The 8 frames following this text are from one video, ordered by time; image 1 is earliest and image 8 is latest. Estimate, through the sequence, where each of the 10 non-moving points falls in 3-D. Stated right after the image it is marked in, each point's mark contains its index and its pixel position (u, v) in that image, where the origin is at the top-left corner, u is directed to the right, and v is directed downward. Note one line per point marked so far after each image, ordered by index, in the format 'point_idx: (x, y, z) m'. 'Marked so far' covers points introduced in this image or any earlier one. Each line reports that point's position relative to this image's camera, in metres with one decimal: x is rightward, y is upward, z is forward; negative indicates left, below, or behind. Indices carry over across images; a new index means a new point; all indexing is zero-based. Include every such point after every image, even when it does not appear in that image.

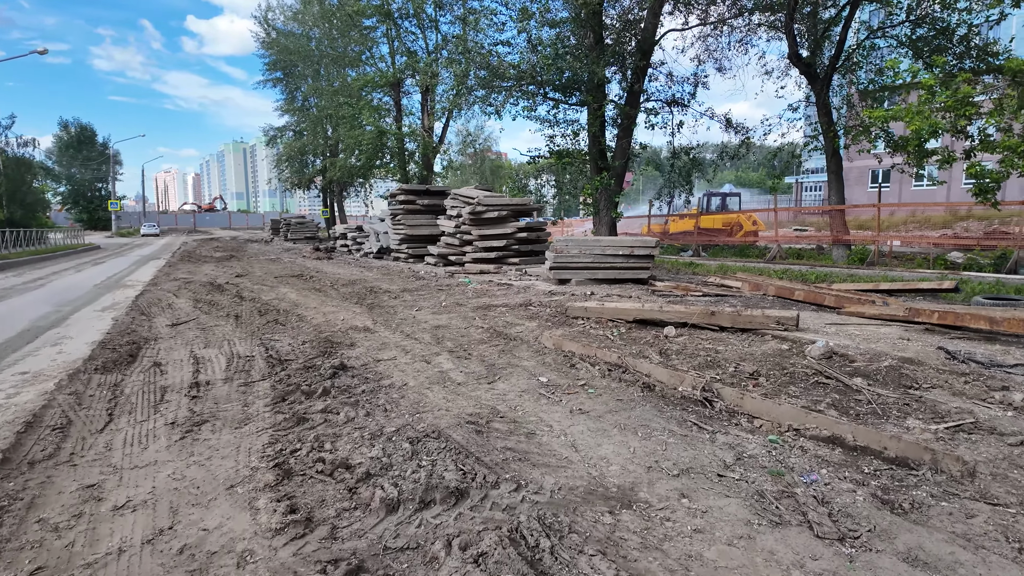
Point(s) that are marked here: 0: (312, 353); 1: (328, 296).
0: (-2.1, -0.7, +5.9) m
1: (-3.4, -0.2, +10.6) m
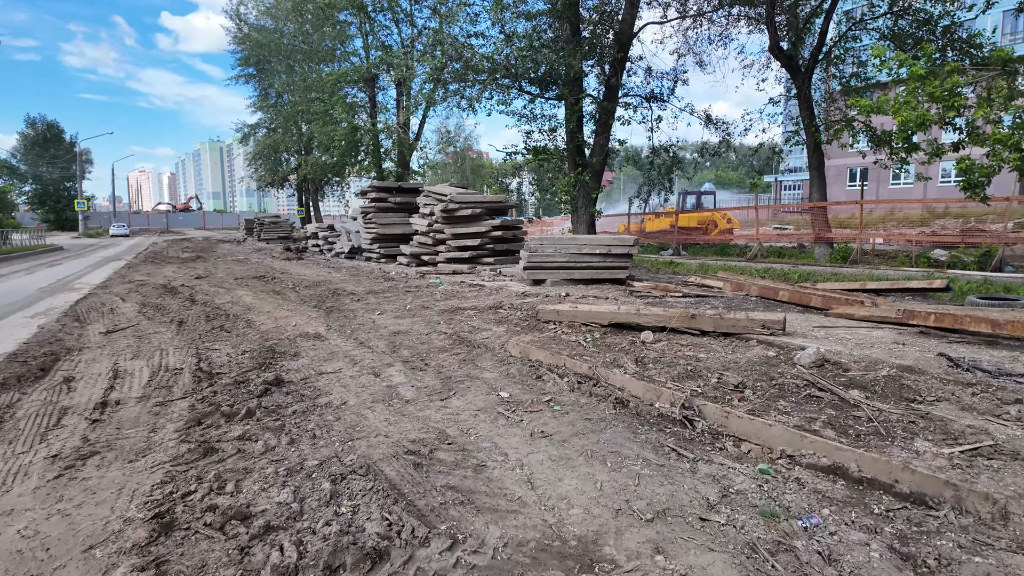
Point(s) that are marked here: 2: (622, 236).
0: (-2.4, -0.7, +5.2) m
1: (-3.9, -0.2, +10.0) m
2: (+2.0, +0.9, +10.3) m
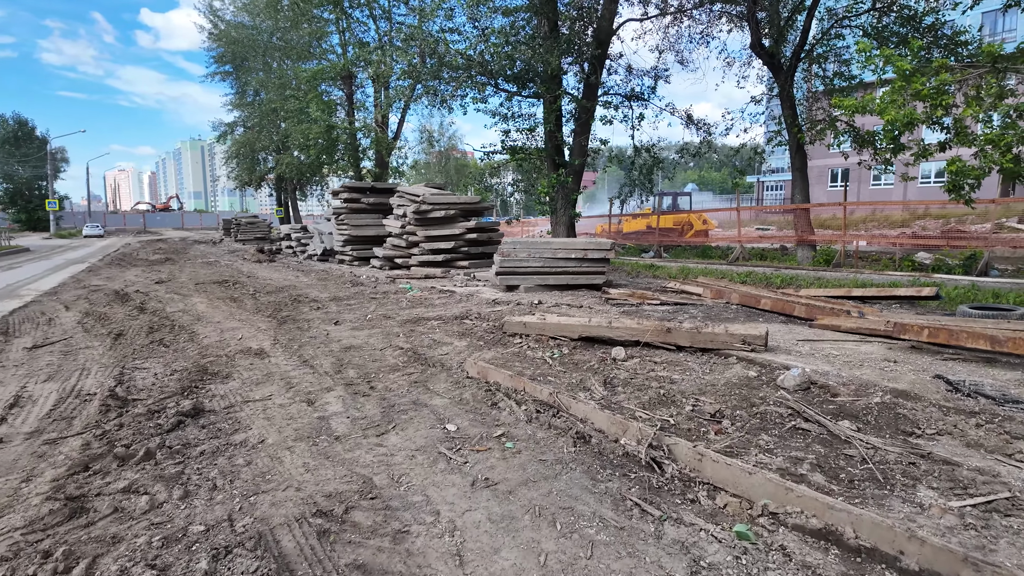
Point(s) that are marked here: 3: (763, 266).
0: (-2.8, -0.8, +4.7) m
1: (-4.4, -0.3, +9.3) m
2: (+1.5, +0.8, +9.8) m
3: (+5.9, +0.5, +13.6) m
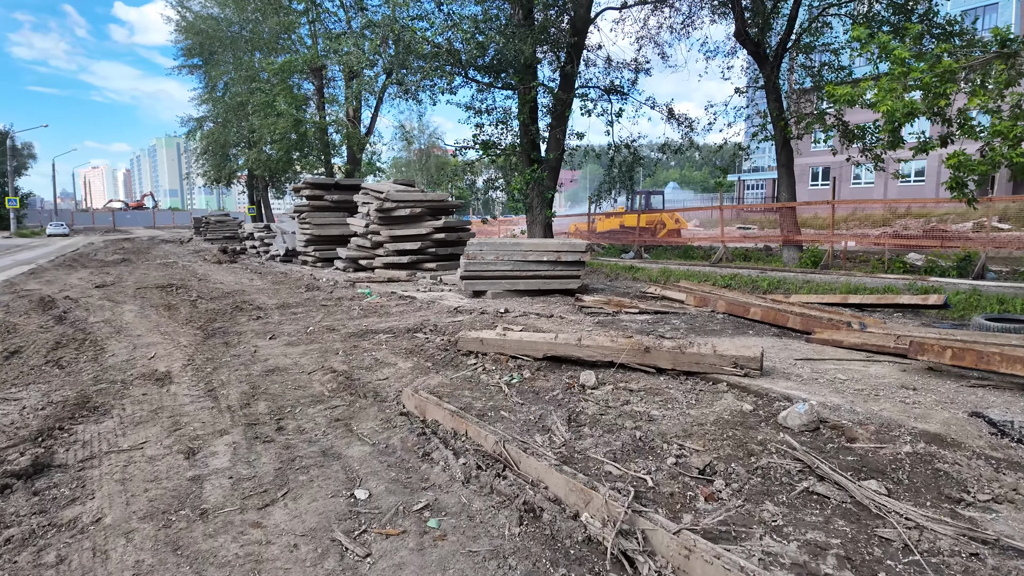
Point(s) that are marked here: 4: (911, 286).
0: (-3.1, -0.9, +3.7) m
1: (-4.9, -0.4, +8.3) m
2: (+1.0, +0.7, +9.0) m
3: (+5.3, +0.4, +12.9) m
4: (+6.2, 0.0, +9.0) m
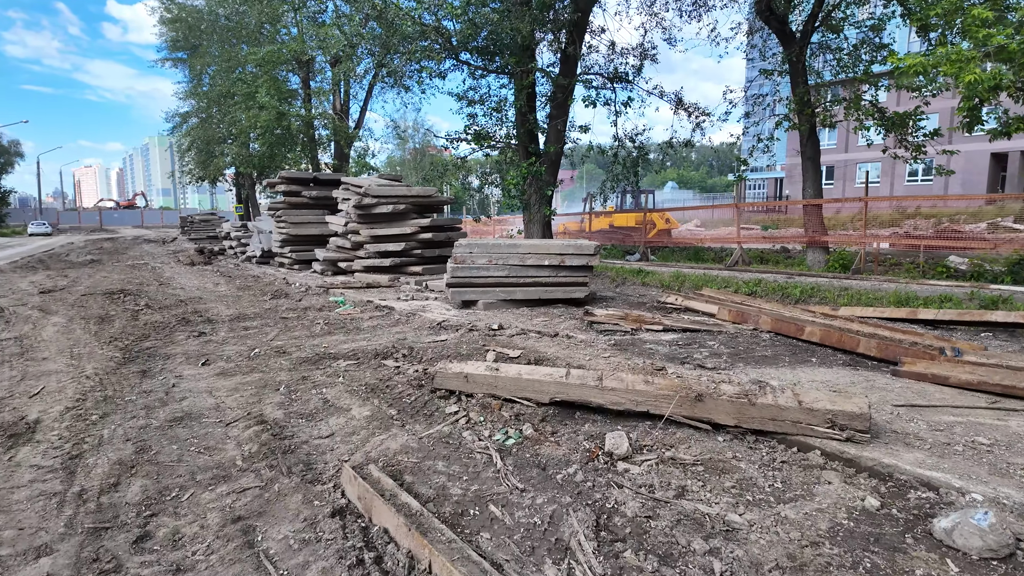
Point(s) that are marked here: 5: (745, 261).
0: (-3.2, -1.1, +2.3) m
1: (-5.0, -0.6, +6.9) m
2: (+0.9, +0.6, +7.6) m
3: (+5.2, +0.3, +11.5) m
4: (+6.2, -0.1, +7.7) m
5: (+5.6, +0.7, +13.9) m
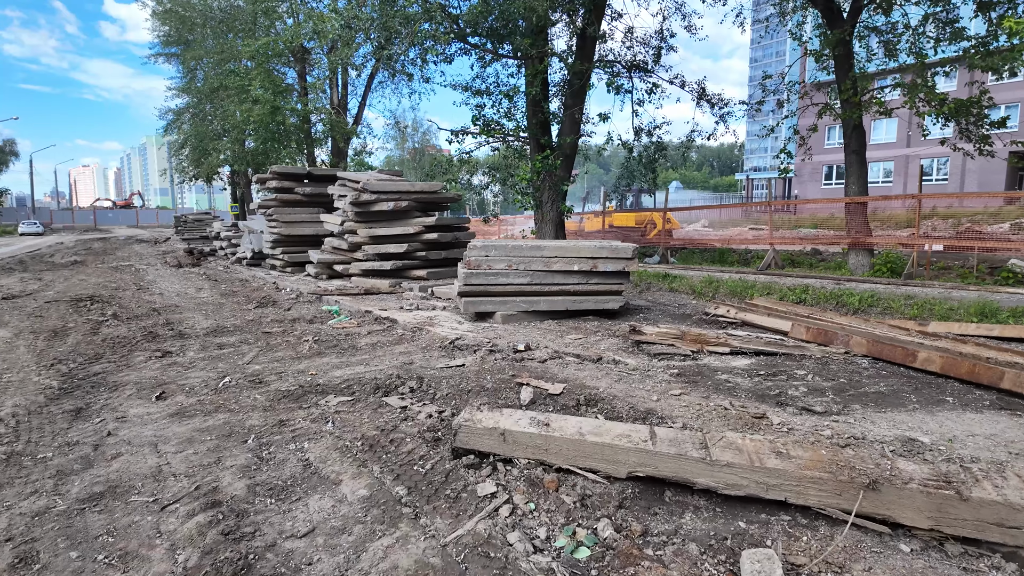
0: (-2.9, -1.2, +1.2) m
1: (-4.7, -0.7, +5.8) m
2: (+1.2, +0.5, +6.5) m
3: (+5.5, +0.2, +10.4) m
4: (+6.4, -0.2, +6.6) m
5: (+5.9, +0.5, +12.8) m
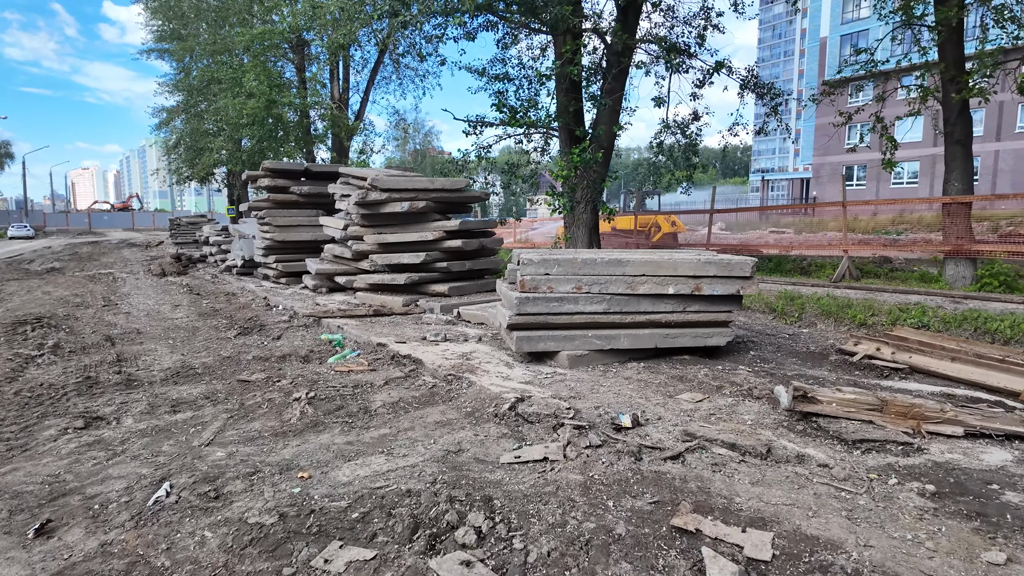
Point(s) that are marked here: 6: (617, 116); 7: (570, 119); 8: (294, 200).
0: (-2.3, -1.4, -0.6) m
1: (-4.1, -0.9, +4.0) m
2: (+1.7, +0.2, +4.7) m
3: (+6.0, -0.1, +8.7) m
4: (+7.0, -0.5, +4.8) m
5: (+6.5, +0.3, +11.0) m
6: (+2.1, +3.3, +11.2) m
7: (+1.1, +3.2, +11.0) m
8: (-4.4, +1.8, +11.8) m
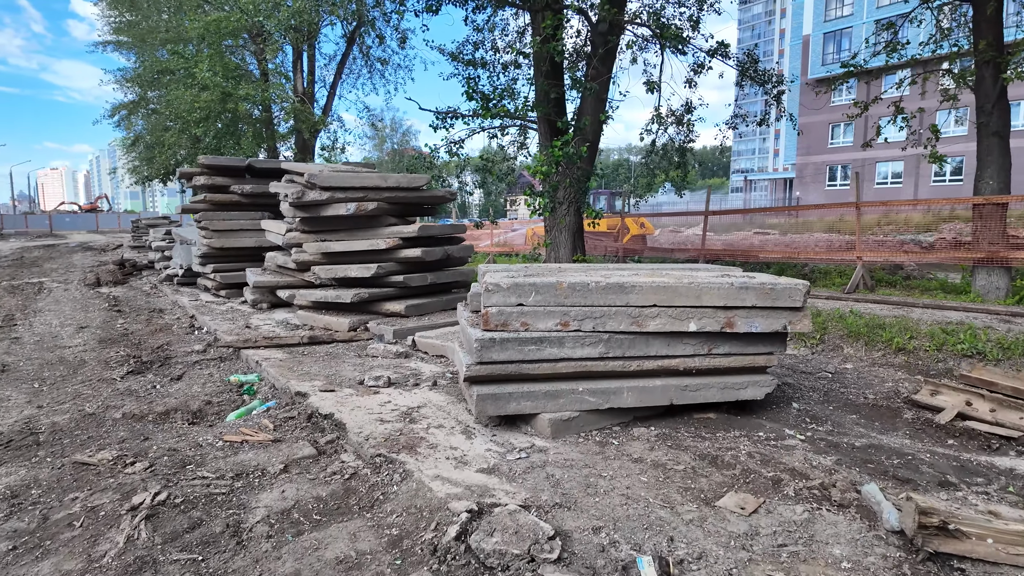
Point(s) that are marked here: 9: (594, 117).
0: (-2.4, -1.6, -2.1) m
1: (-4.3, -1.1, +2.5) m
2: (+1.5, 0.0, +3.4) m
3: (+5.7, -0.3, +7.5) m
4: (+6.8, -0.6, +3.6) m
5: (+6.0, +0.1, +9.8) m
6: (+1.6, +3.1, +9.9) m
7: (+0.6, +3.0, +9.7) m
8: (-4.9, +1.6, +10.3) m
9: (+1.4, +2.9, +9.8) m
